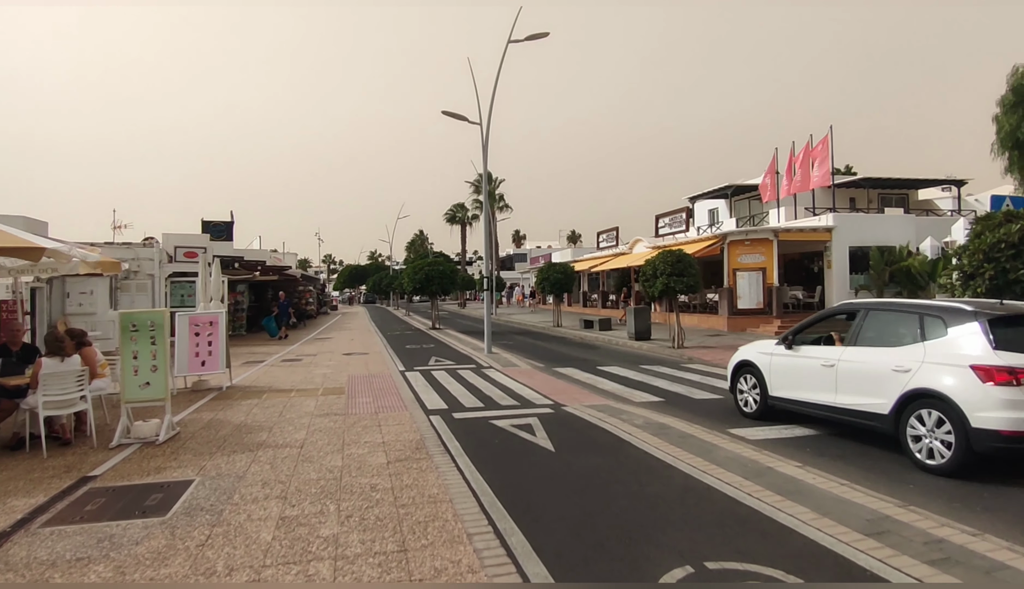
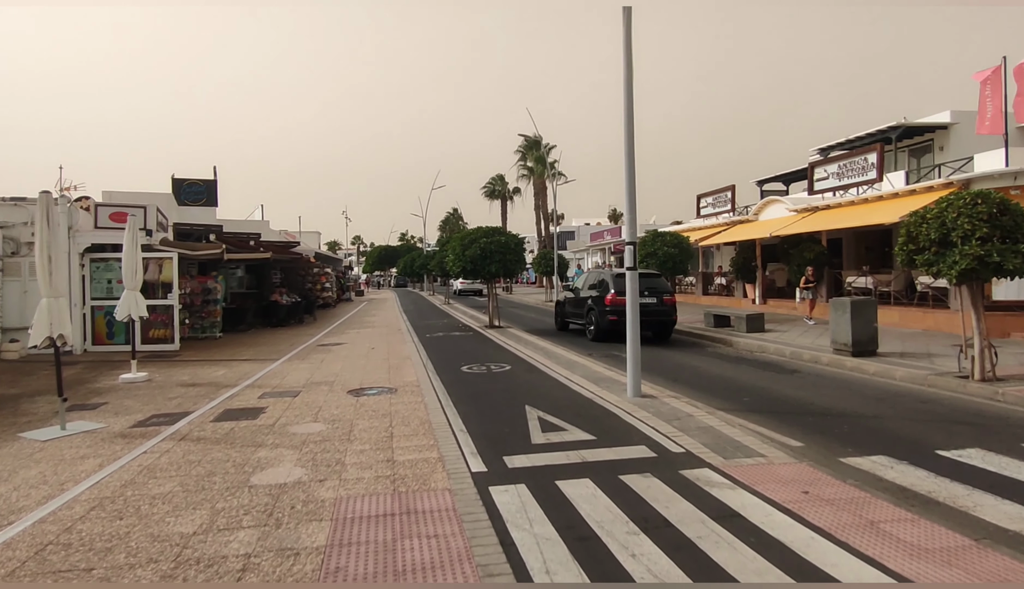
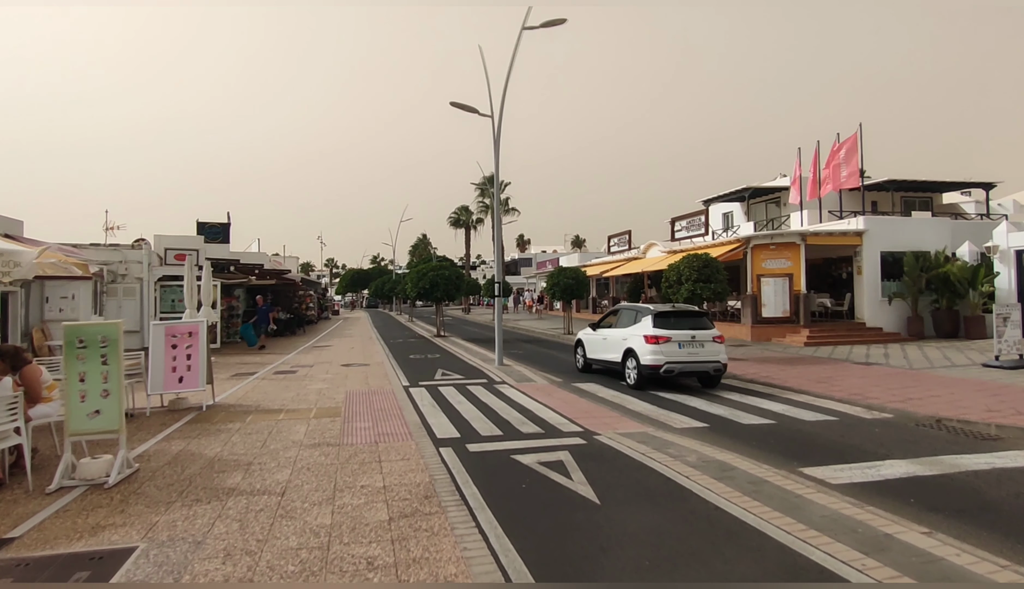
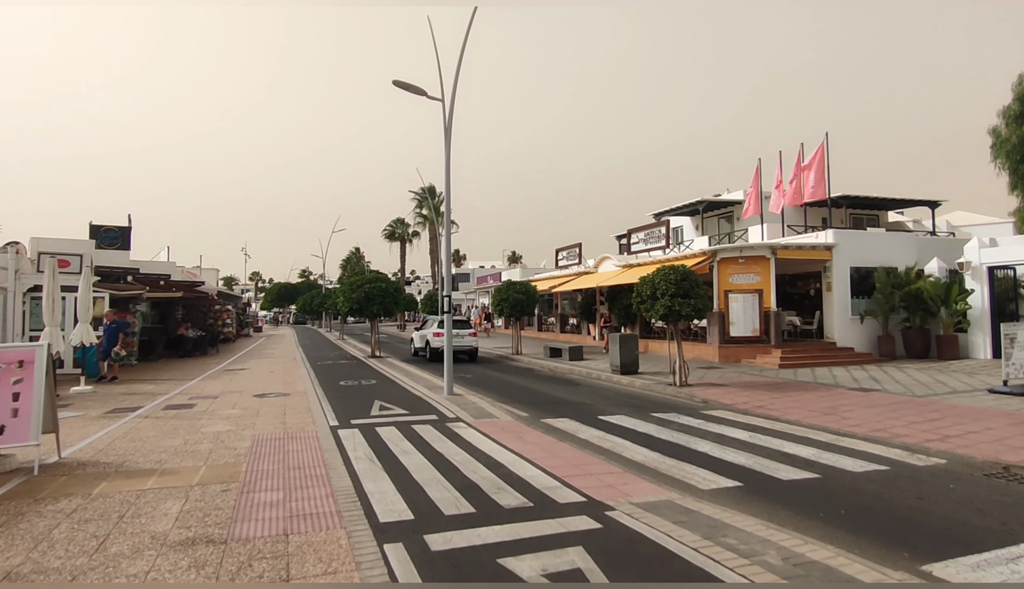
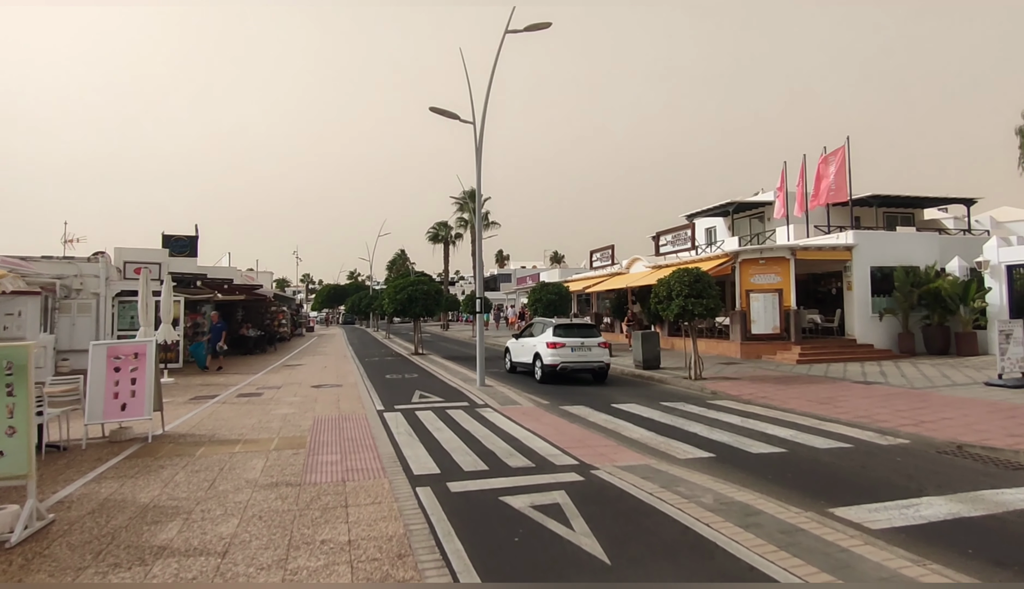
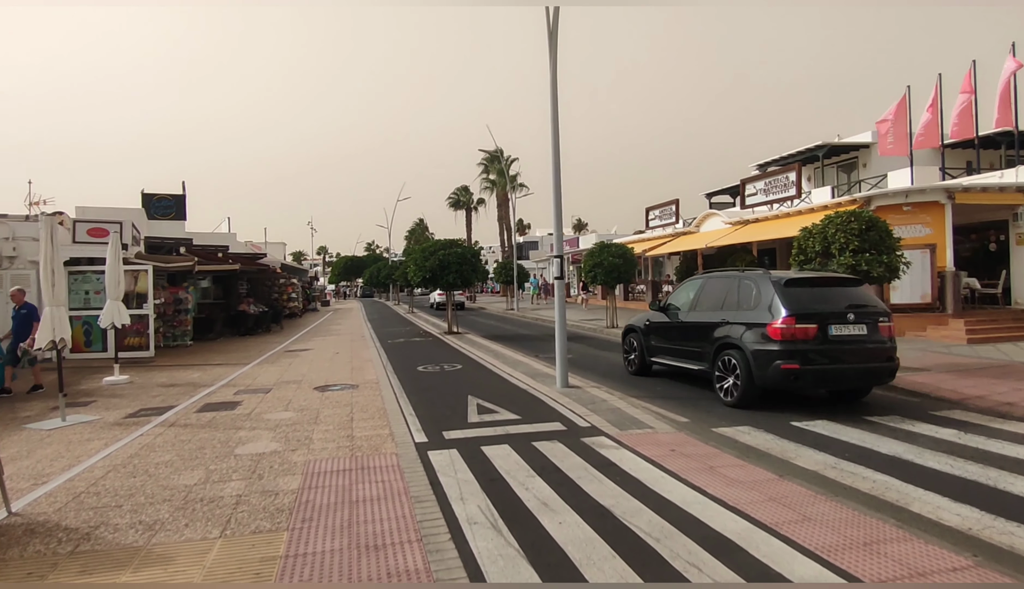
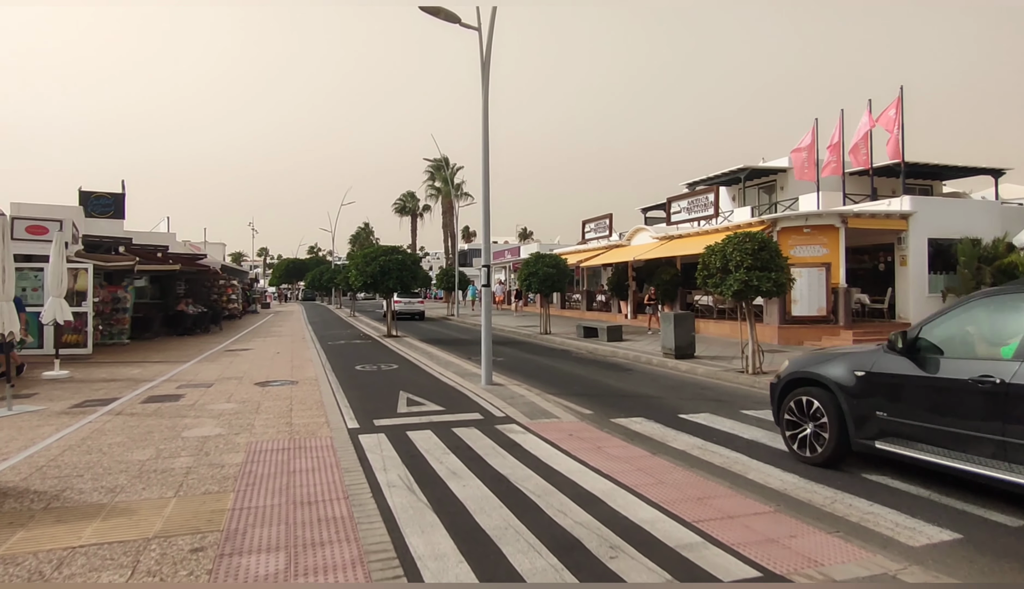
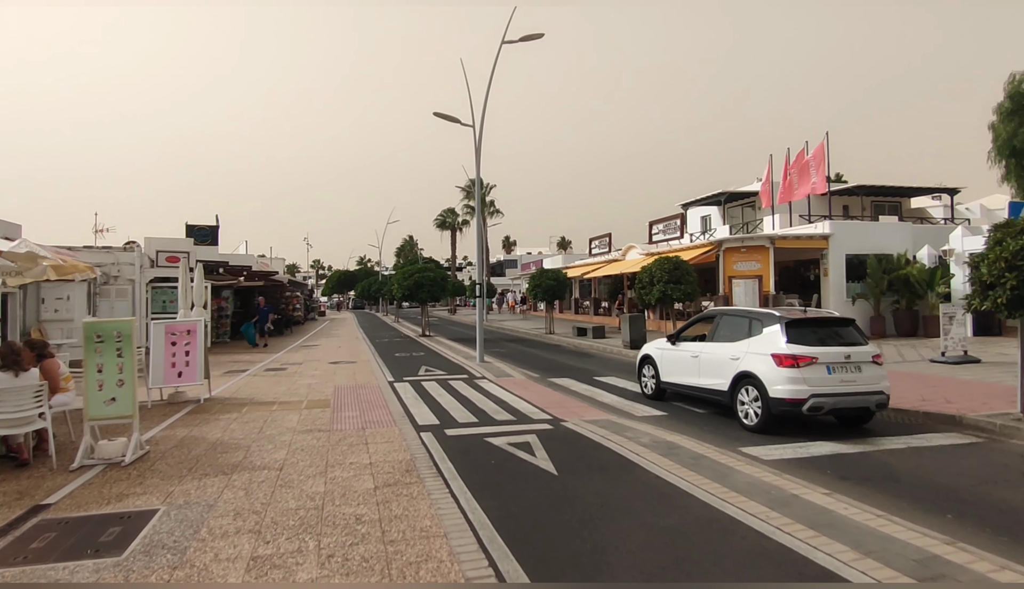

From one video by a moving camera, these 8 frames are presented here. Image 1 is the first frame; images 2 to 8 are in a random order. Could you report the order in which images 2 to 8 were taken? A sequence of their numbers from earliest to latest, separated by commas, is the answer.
8, 3, 5, 4, 7, 6, 2
